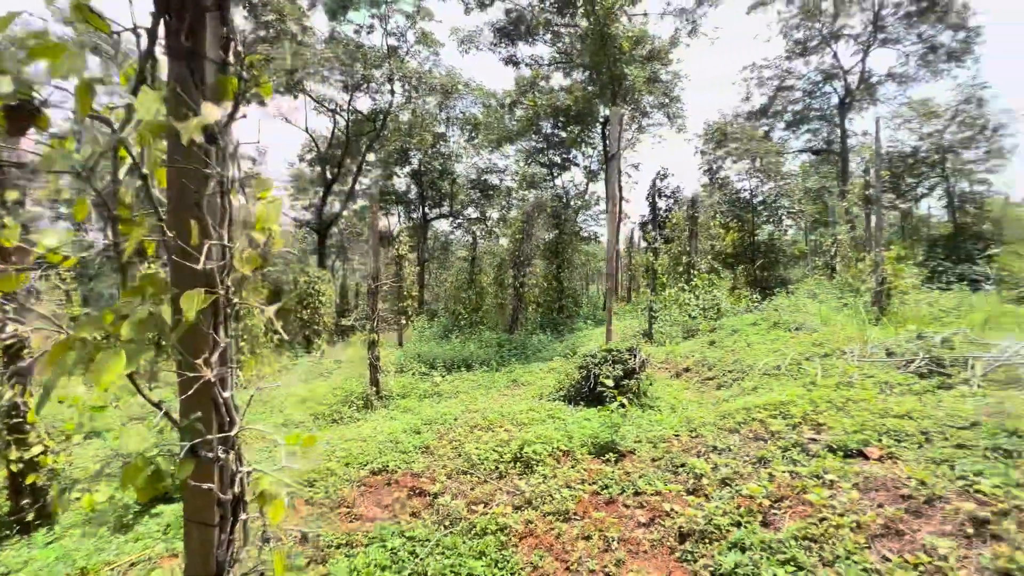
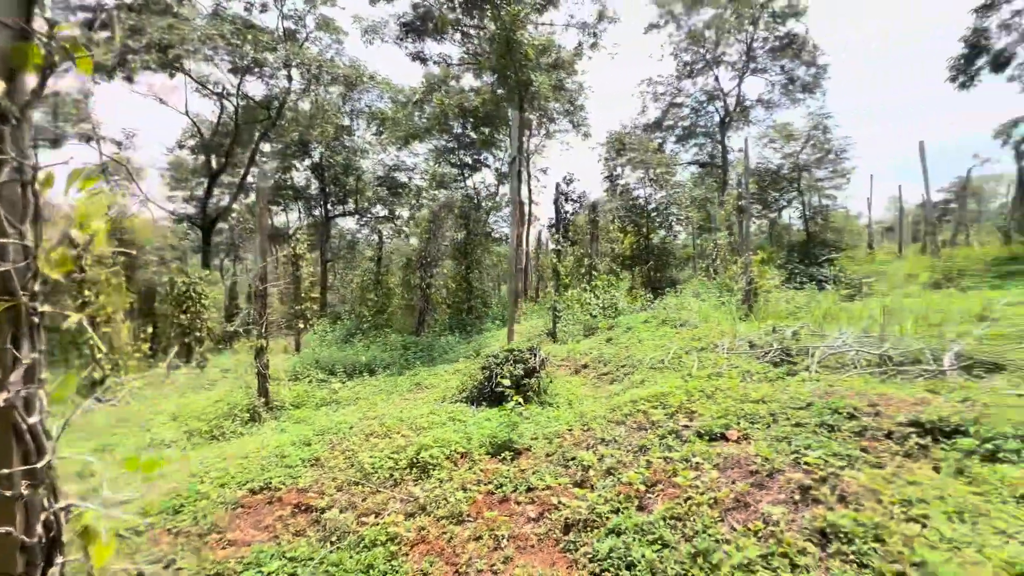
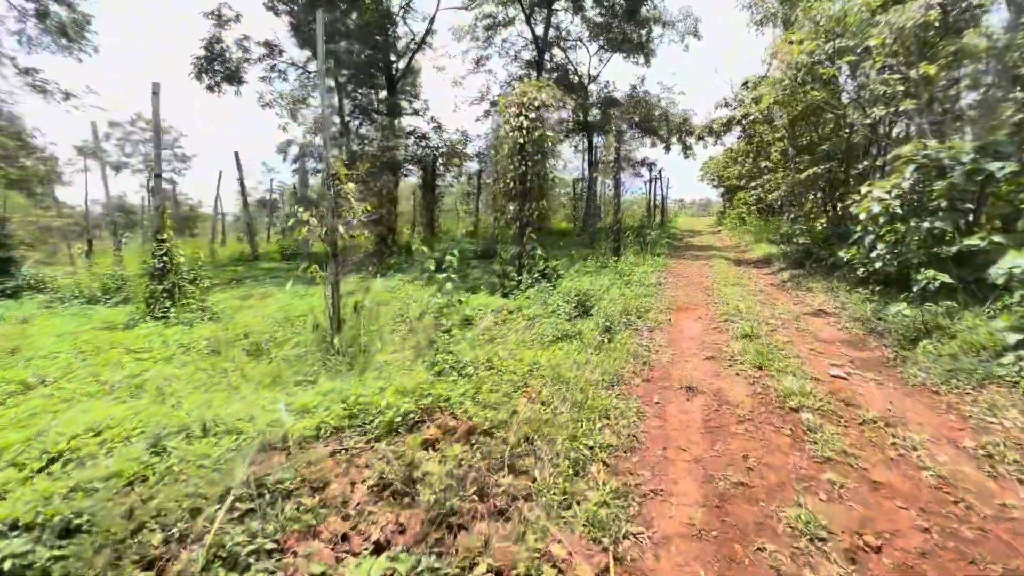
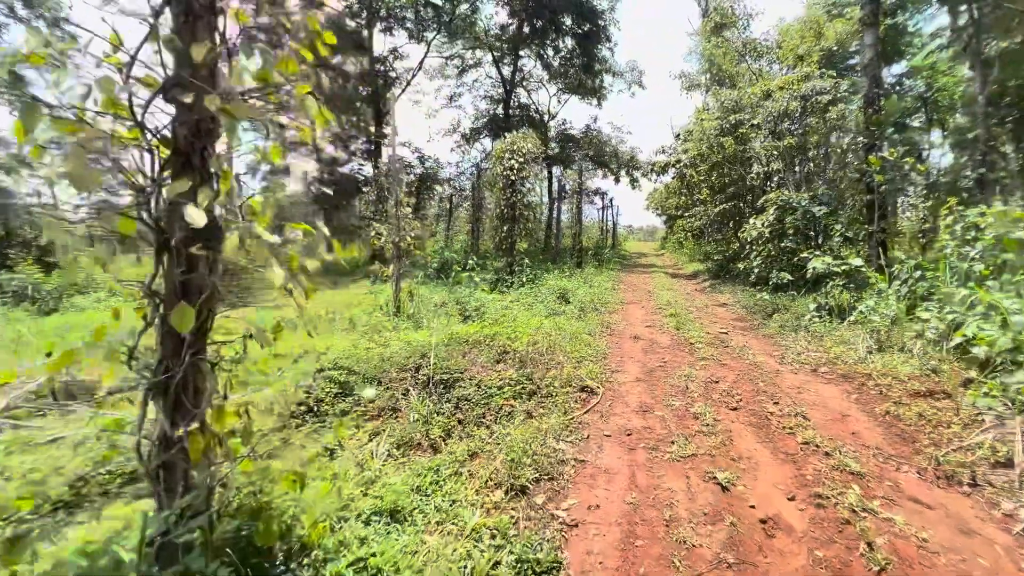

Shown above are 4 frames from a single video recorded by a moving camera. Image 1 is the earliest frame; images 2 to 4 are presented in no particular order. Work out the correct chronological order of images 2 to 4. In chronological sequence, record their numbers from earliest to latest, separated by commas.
2, 4, 3
